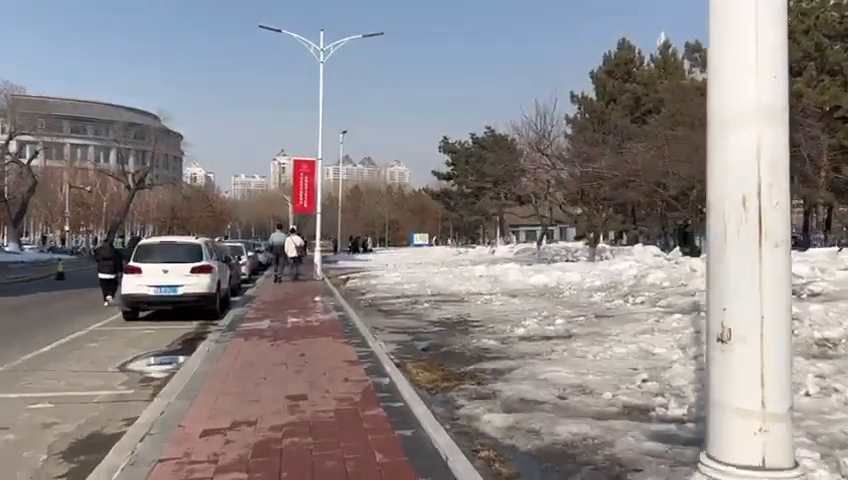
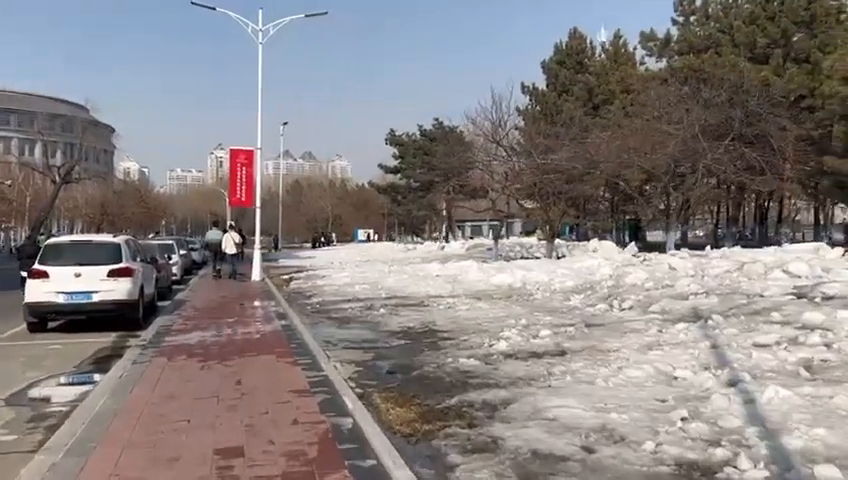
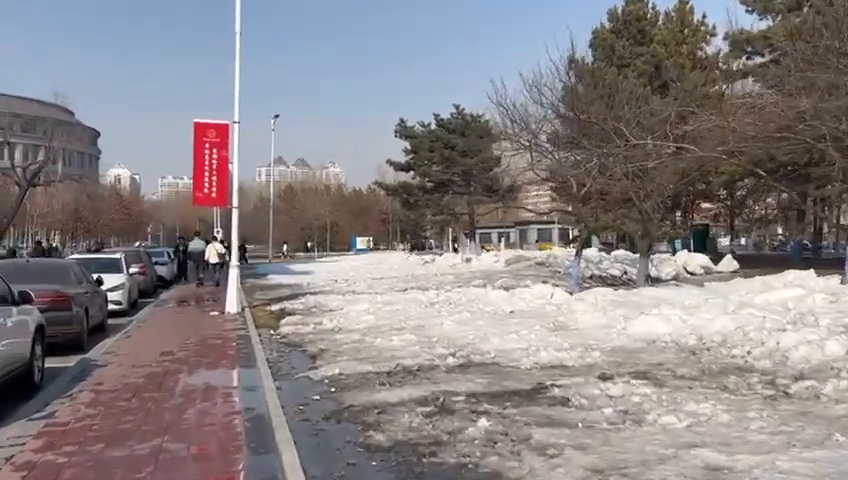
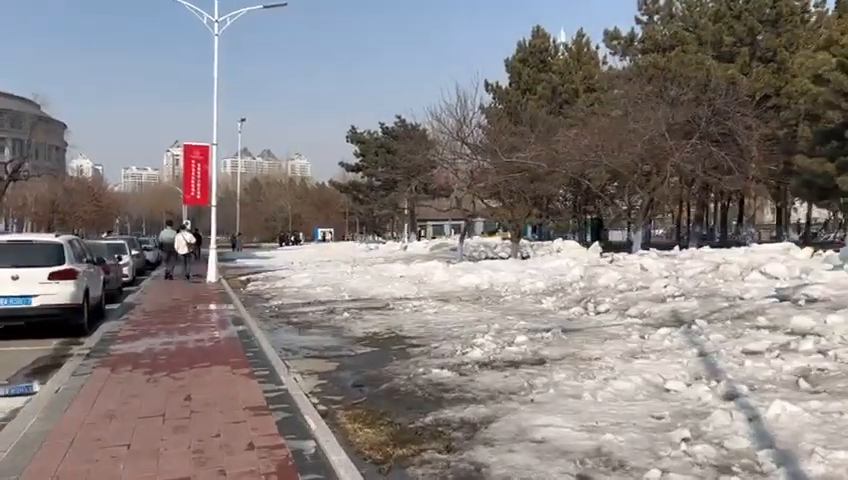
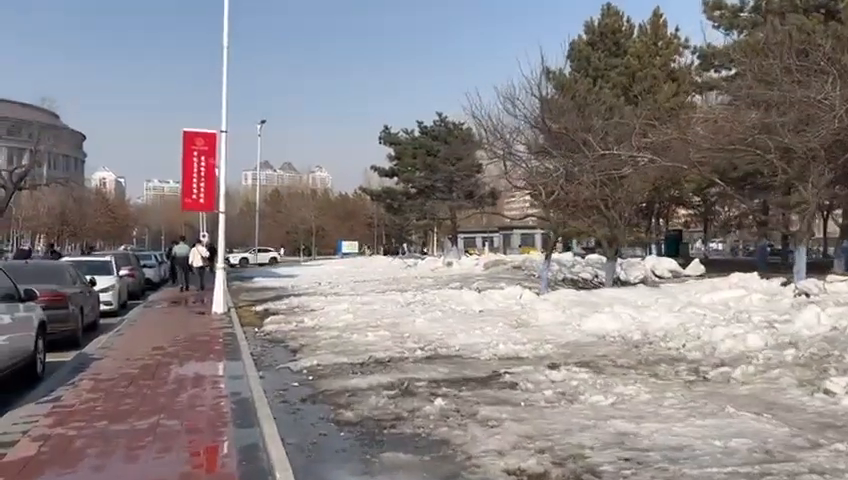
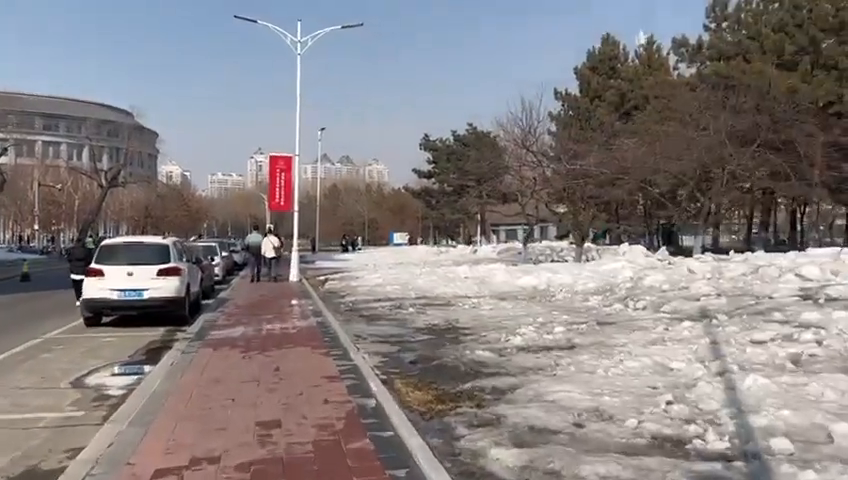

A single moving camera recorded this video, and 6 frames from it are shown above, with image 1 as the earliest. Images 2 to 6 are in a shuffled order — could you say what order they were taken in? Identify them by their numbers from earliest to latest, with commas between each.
6, 2, 4, 5, 3
